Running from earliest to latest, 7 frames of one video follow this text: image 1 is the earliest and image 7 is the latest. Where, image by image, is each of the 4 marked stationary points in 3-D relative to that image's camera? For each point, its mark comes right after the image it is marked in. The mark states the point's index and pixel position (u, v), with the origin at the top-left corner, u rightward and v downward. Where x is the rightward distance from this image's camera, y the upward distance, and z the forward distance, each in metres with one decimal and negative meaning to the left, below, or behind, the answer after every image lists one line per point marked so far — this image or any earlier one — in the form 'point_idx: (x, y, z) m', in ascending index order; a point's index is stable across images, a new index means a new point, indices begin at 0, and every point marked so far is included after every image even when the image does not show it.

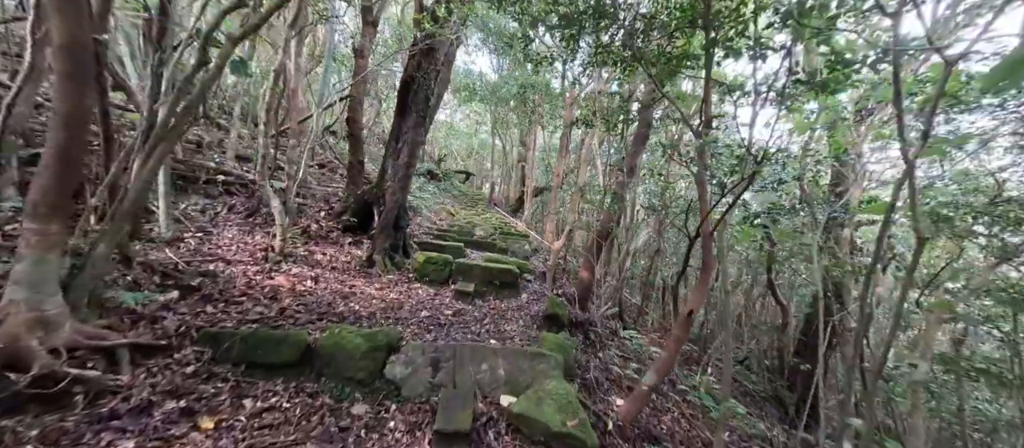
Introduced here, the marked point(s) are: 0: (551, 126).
0: (+1.4, +3.6, +14.2) m
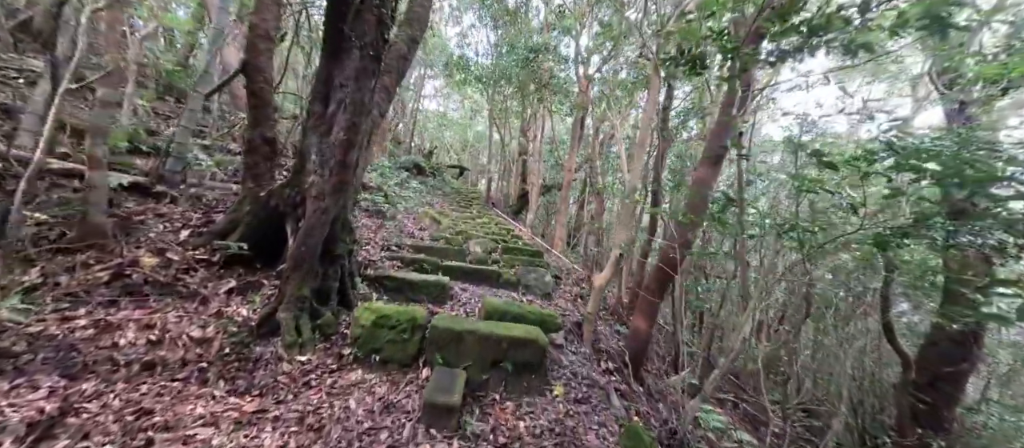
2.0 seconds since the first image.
0: (+1.5, +3.4, +11.7) m
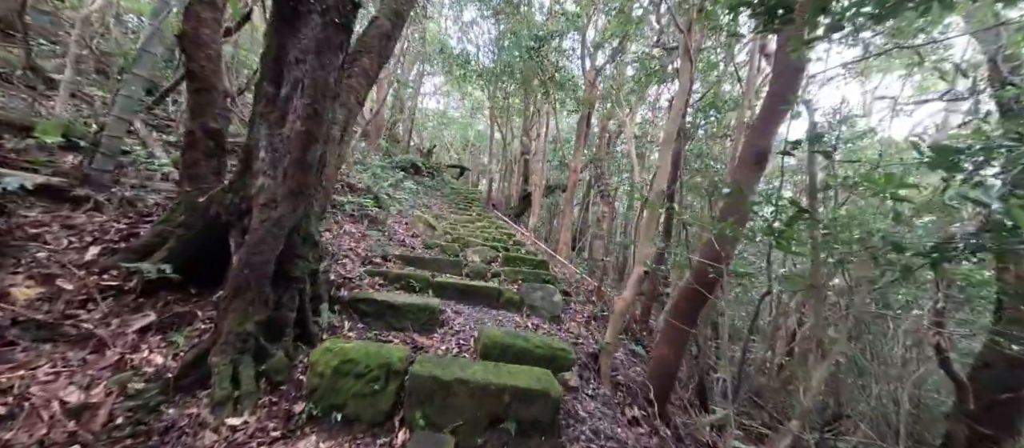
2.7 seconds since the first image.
0: (+1.5, +3.3, +11.1) m
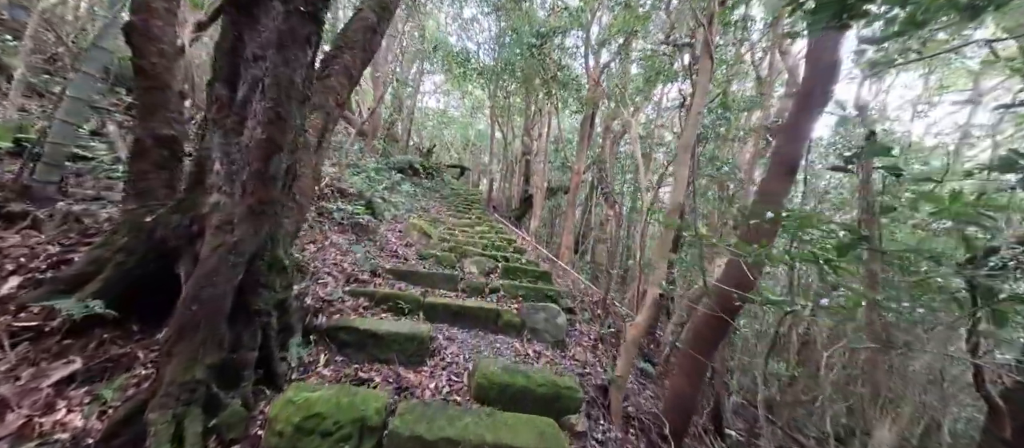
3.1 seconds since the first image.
0: (+1.6, +3.2, +10.7) m
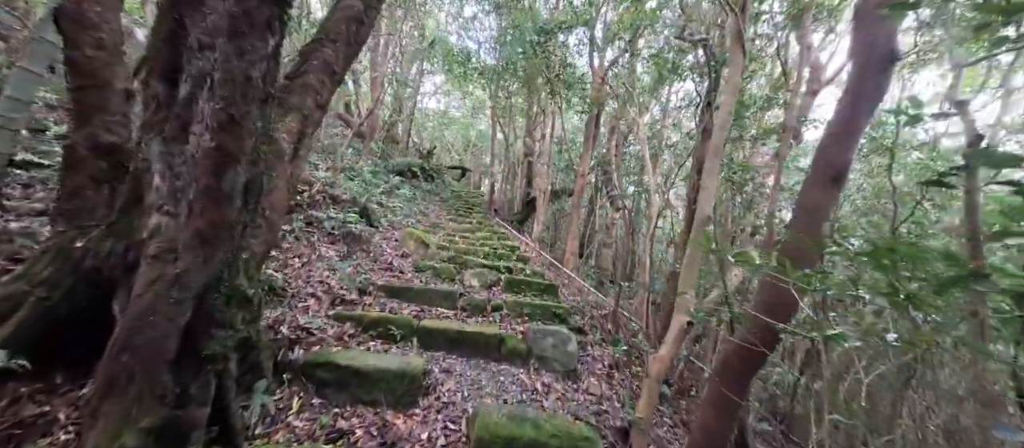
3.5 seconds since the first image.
0: (+1.6, +3.1, +10.3) m
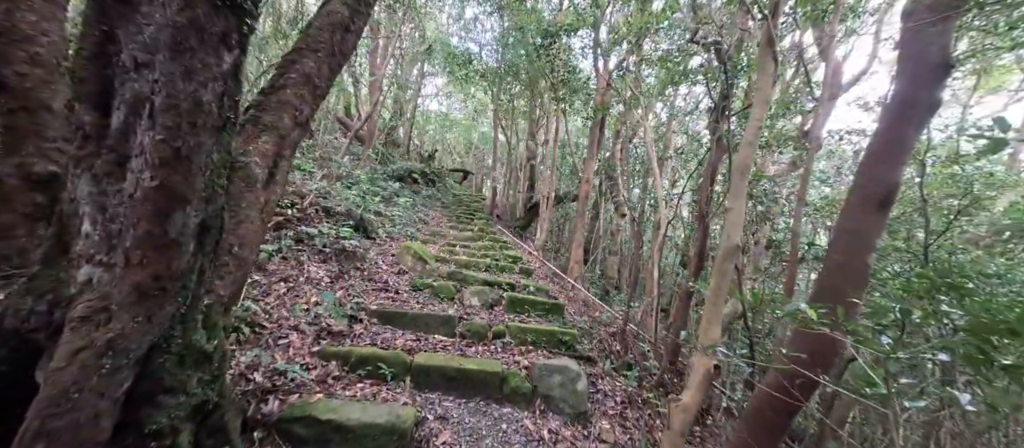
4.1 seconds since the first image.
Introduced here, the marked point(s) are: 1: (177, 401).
0: (+1.7, +2.9, +10.0) m
1: (-1.4, -0.7, +1.6) m
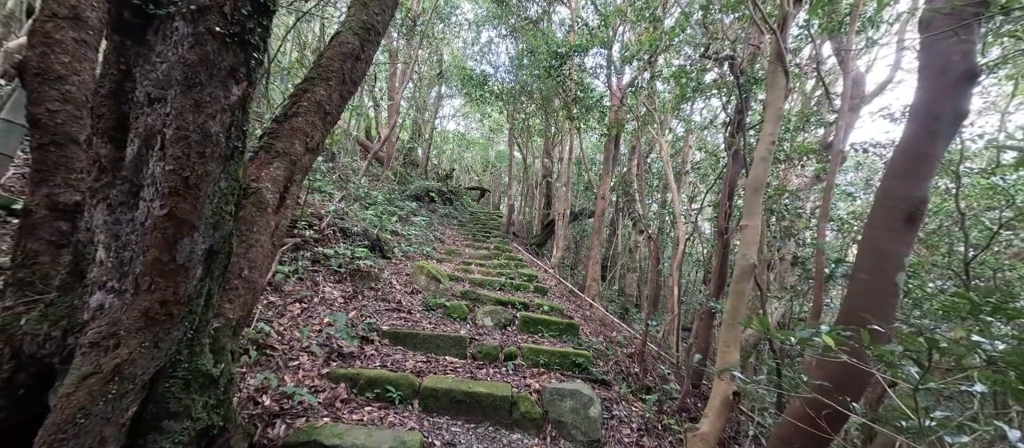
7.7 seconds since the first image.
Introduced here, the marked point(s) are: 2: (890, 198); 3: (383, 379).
0: (+2.1, +2.5, +10.0) m
1: (-1.4, -0.8, +1.6) m
2: (+2.2, +0.1, +2.2) m
3: (-0.9, -1.1, +2.8) m
